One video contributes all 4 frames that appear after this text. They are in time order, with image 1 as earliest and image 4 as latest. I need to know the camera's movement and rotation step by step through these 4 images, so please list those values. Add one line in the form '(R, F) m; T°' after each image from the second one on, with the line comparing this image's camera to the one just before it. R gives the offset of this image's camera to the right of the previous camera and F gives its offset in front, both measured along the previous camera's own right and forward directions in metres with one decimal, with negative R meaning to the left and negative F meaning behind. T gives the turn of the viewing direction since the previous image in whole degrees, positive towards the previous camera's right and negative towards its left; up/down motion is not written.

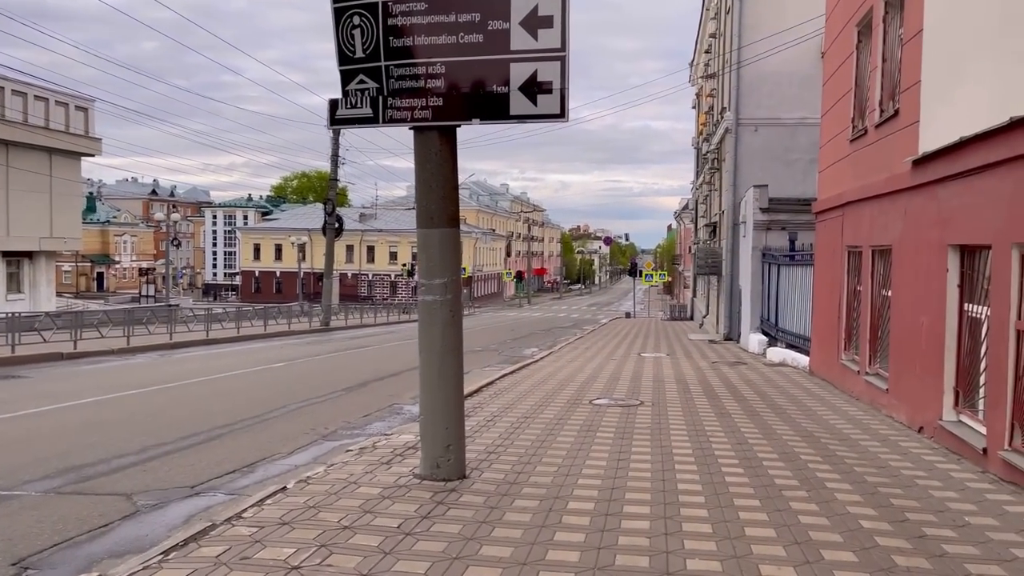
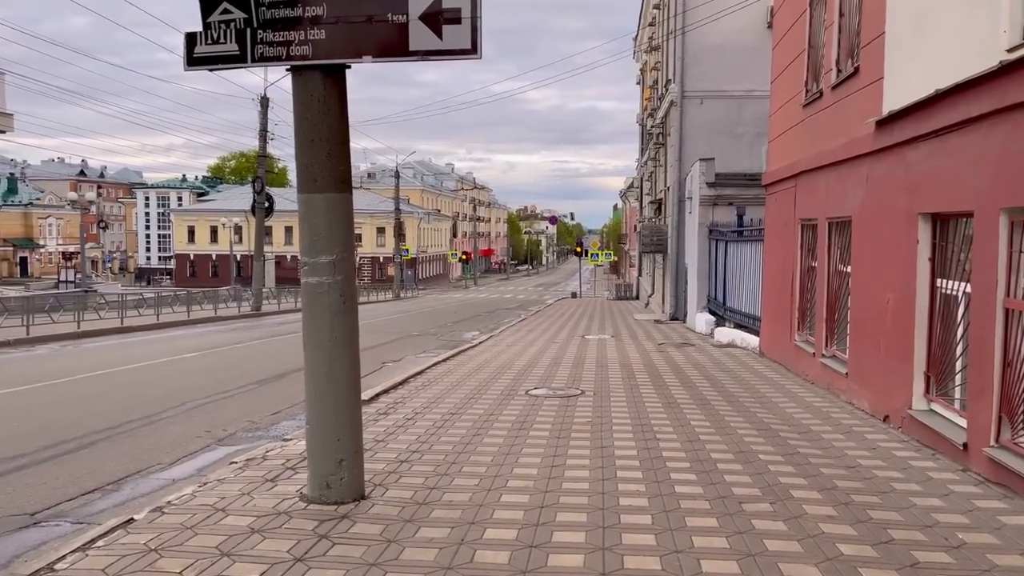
(+0.2, +1.0) m; +4°
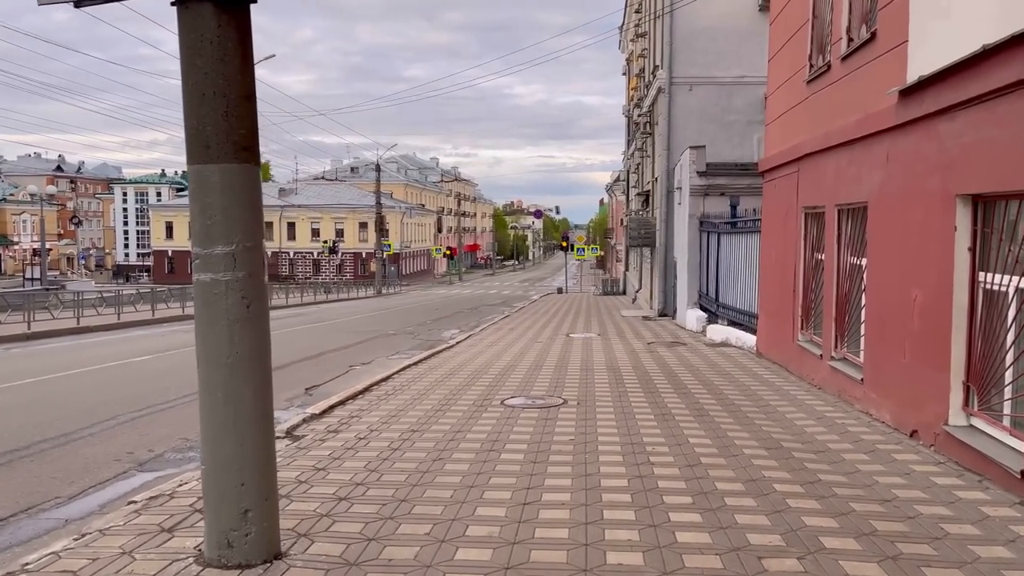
(+0.1, +1.0) m; +1°
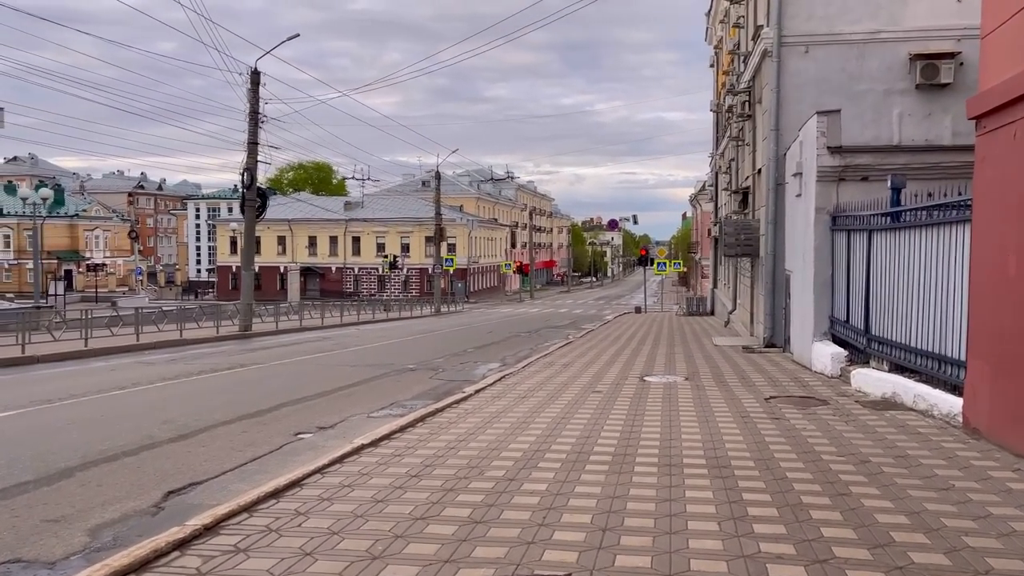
(+0.4, +4.6) m; -6°
